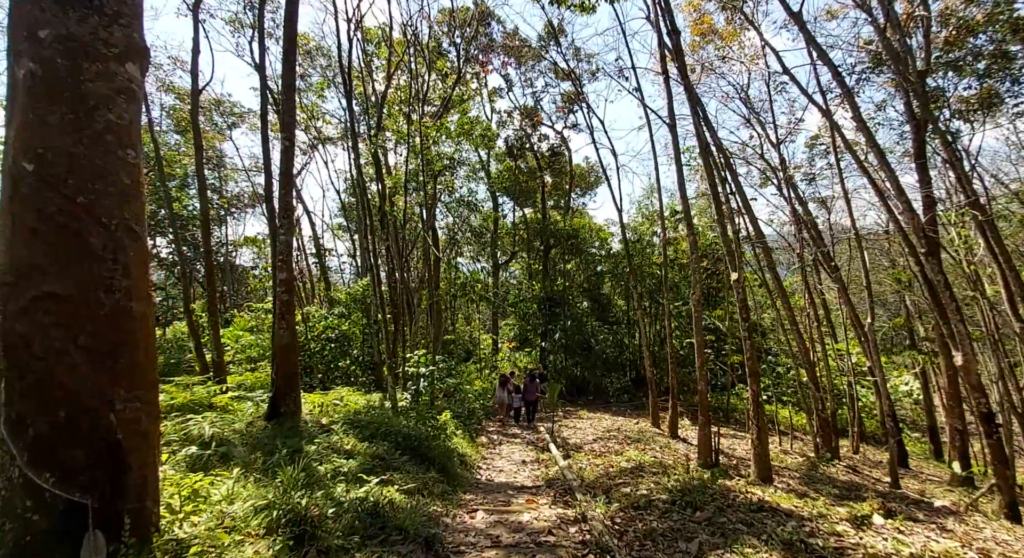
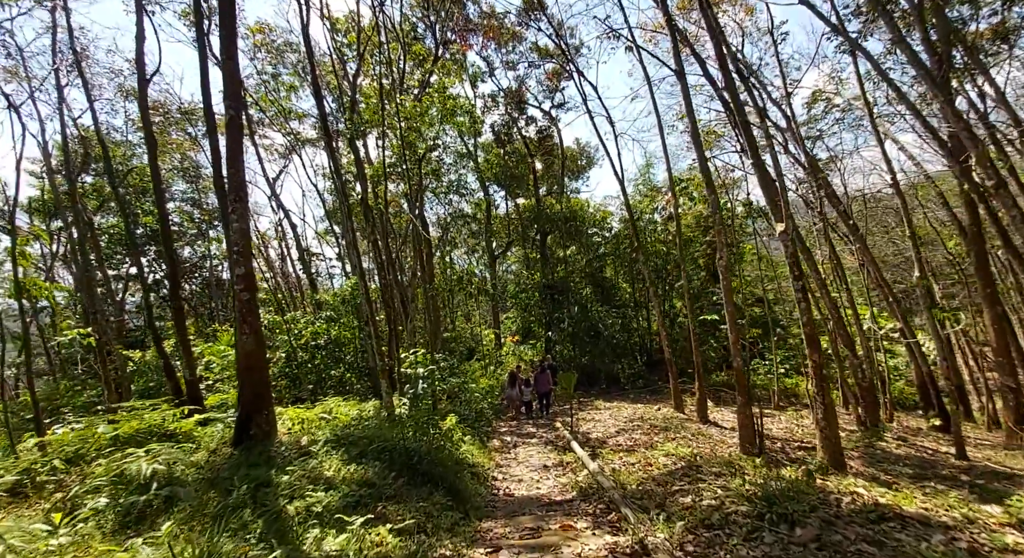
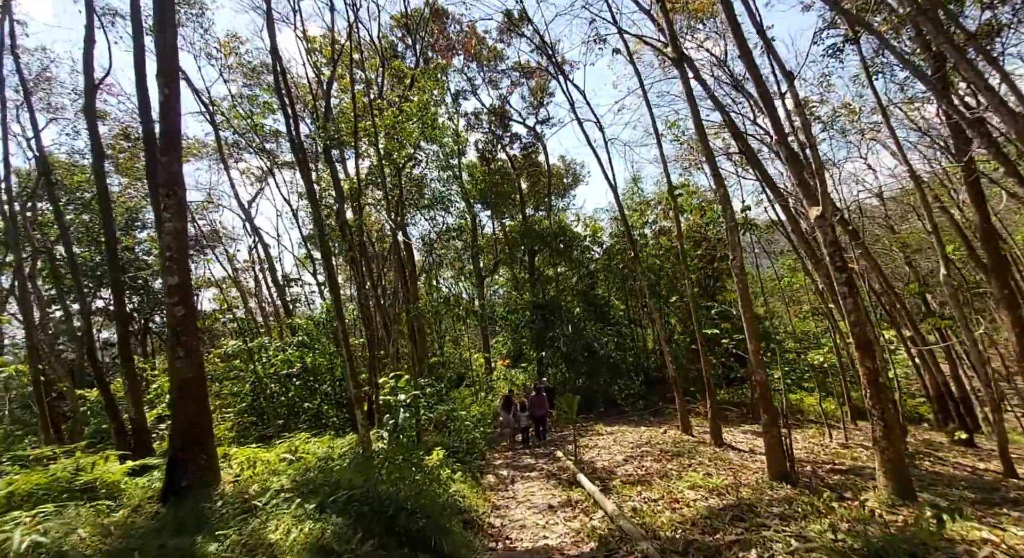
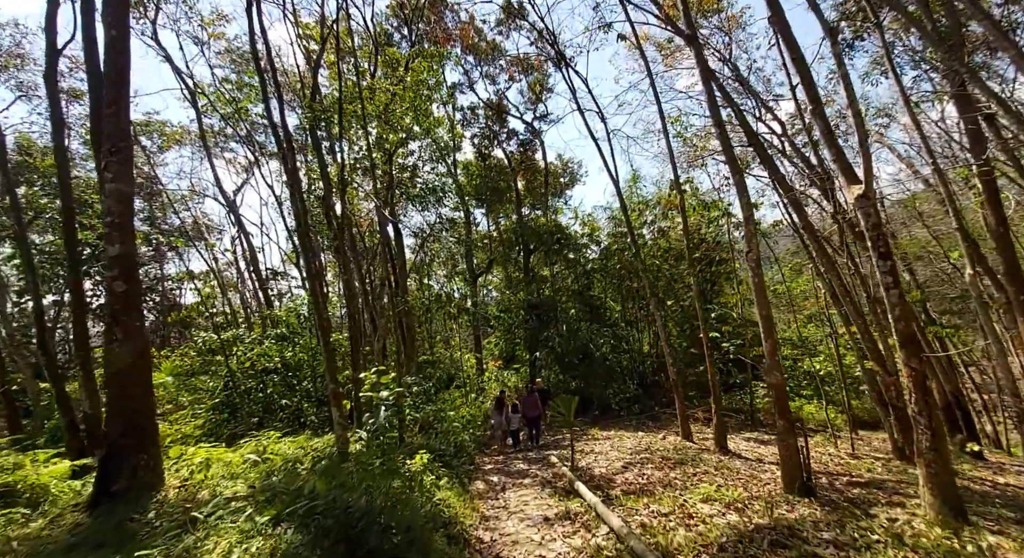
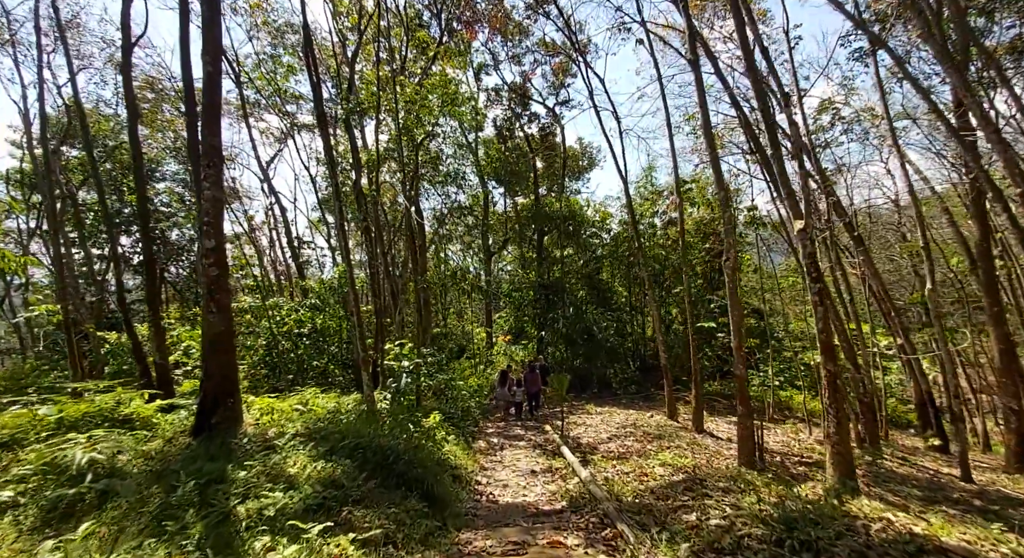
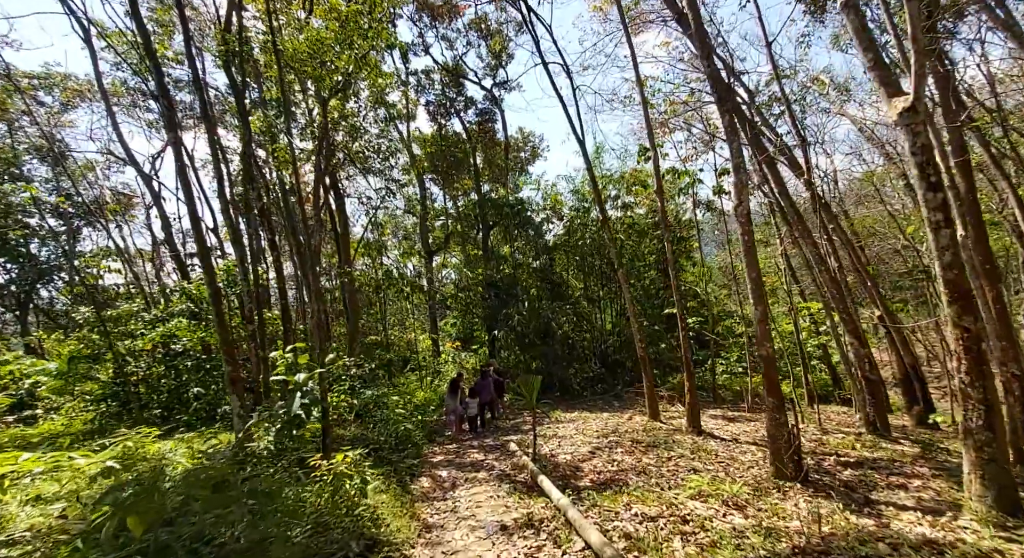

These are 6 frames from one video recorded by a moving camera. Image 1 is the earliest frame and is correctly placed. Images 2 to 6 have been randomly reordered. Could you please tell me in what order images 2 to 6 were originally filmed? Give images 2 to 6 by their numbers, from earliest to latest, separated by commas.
2, 5, 3, 4, 6
